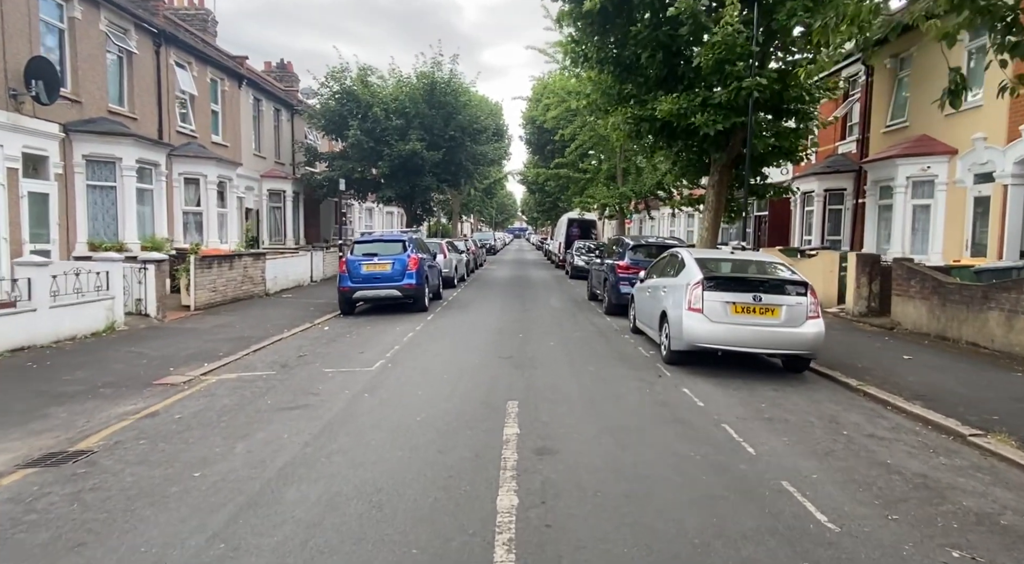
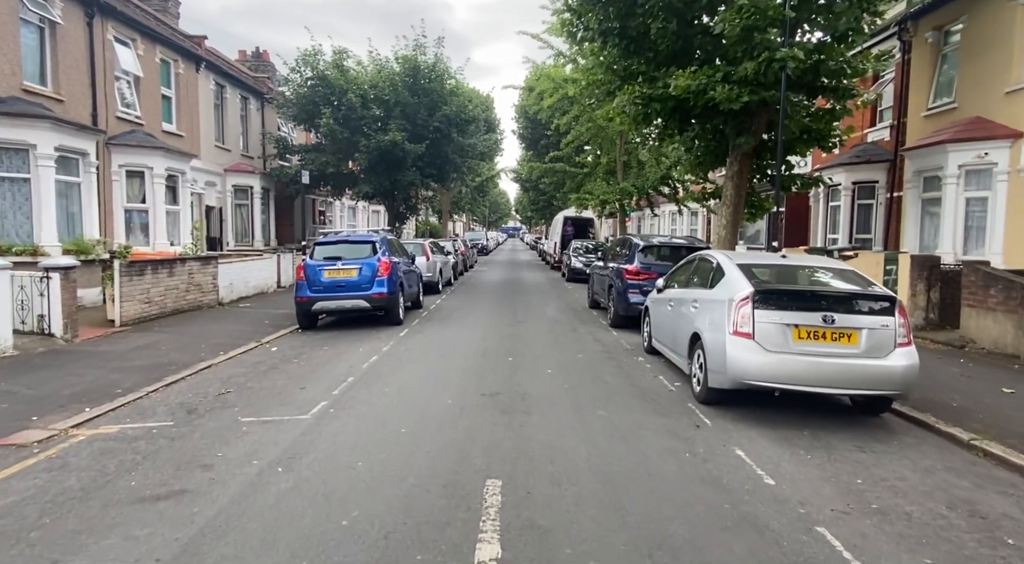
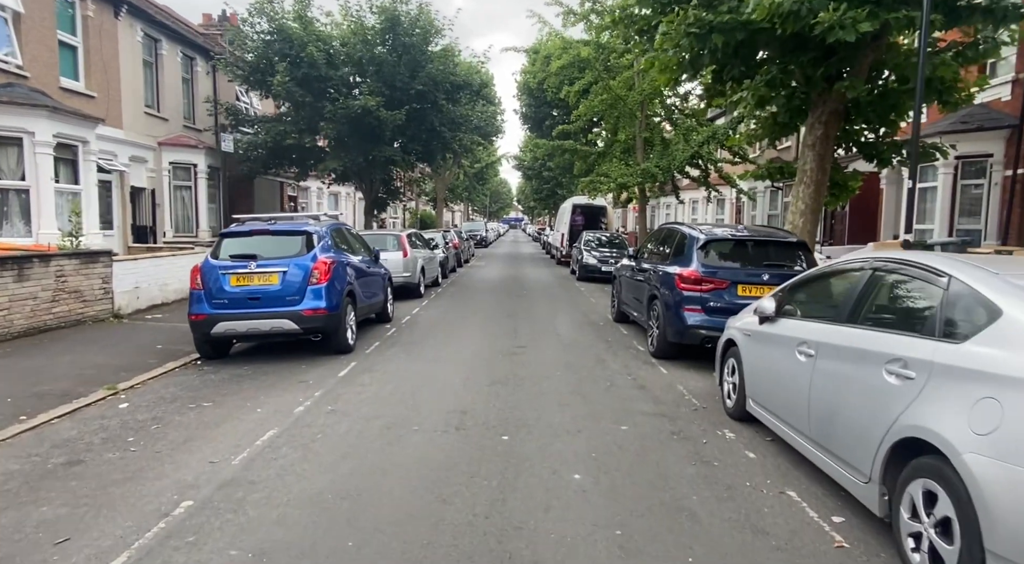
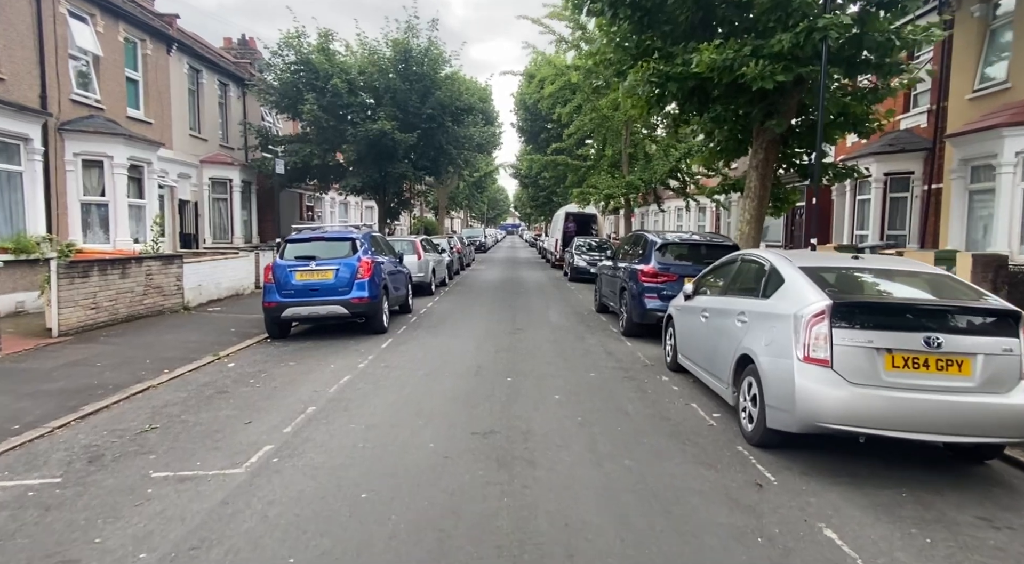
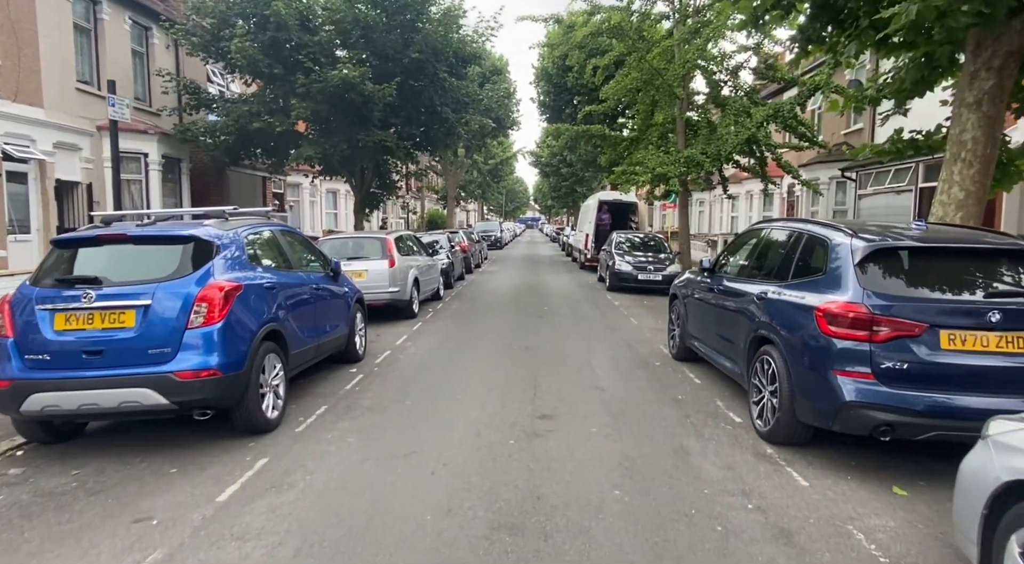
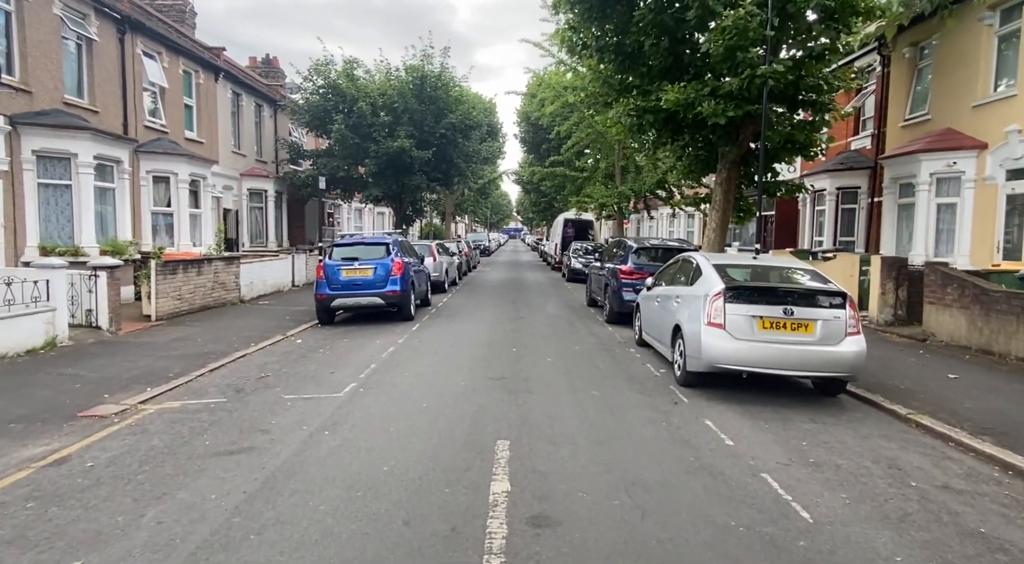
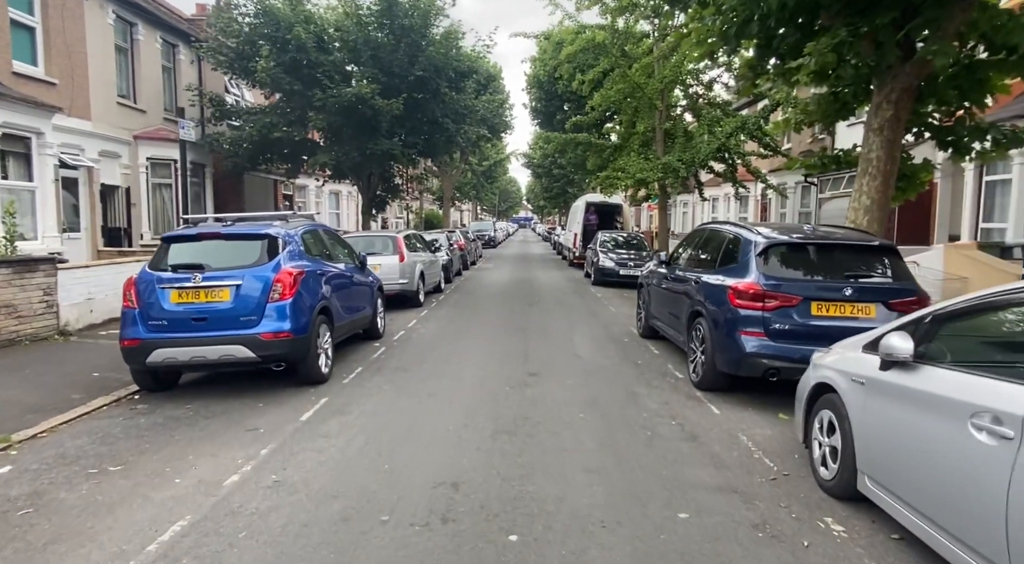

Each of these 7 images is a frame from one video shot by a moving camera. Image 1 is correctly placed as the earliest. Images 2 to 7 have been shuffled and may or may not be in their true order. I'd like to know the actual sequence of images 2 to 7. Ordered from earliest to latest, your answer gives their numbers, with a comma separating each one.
6, 2, 4, 3, 7, 5
